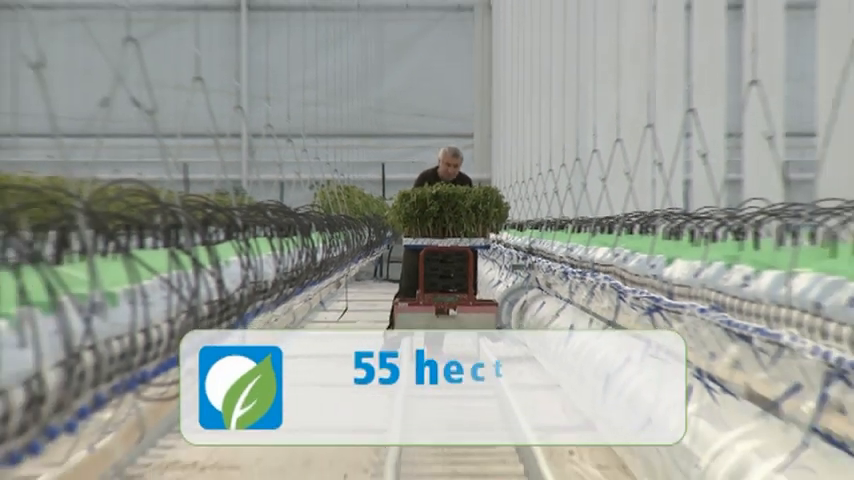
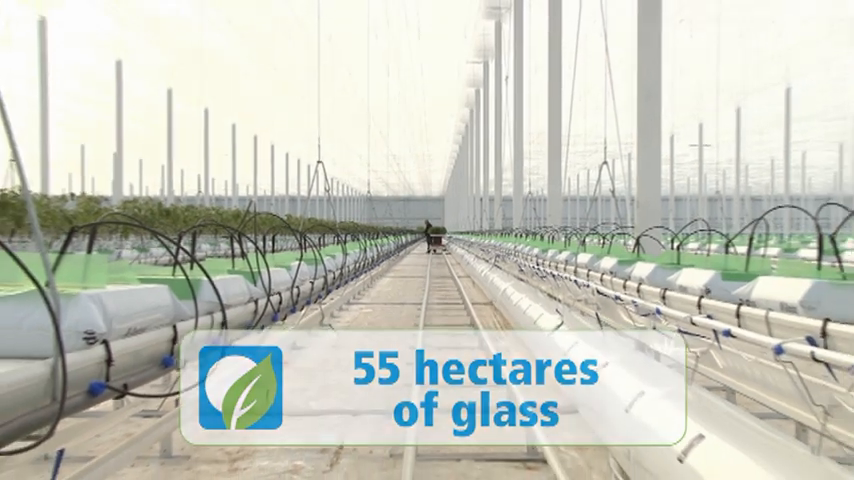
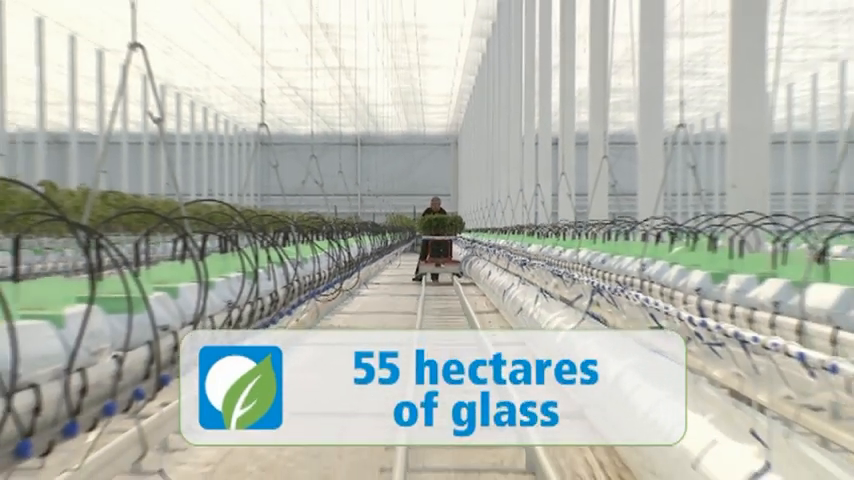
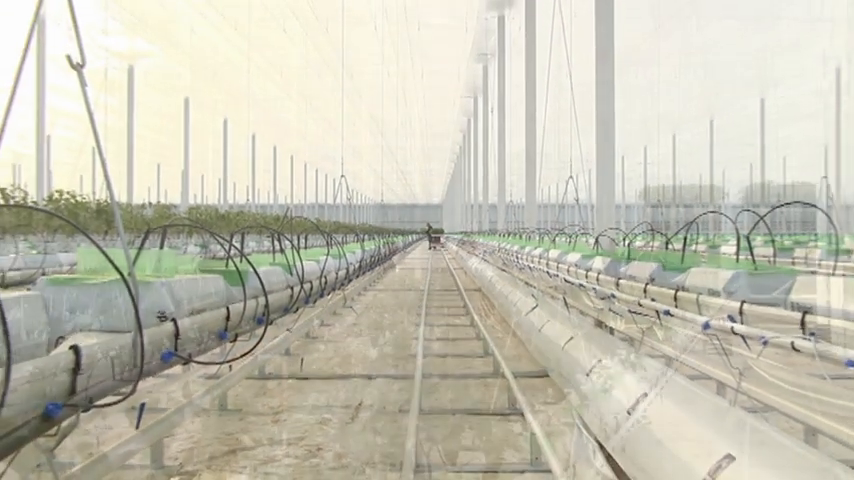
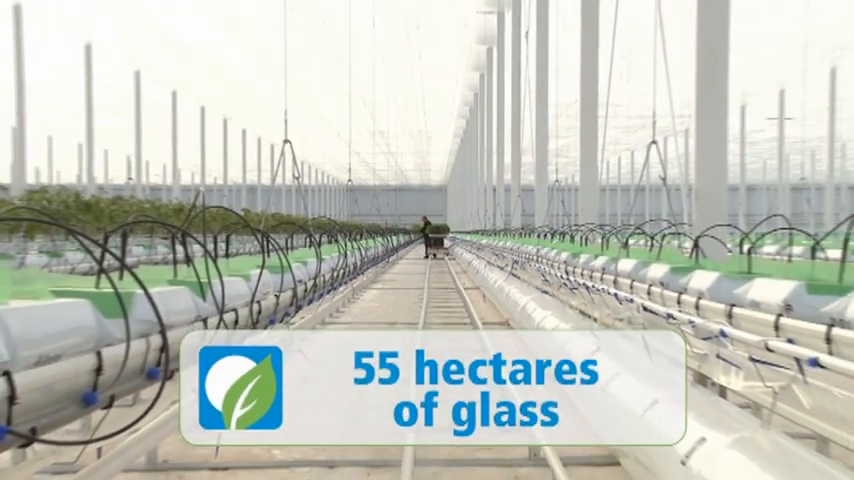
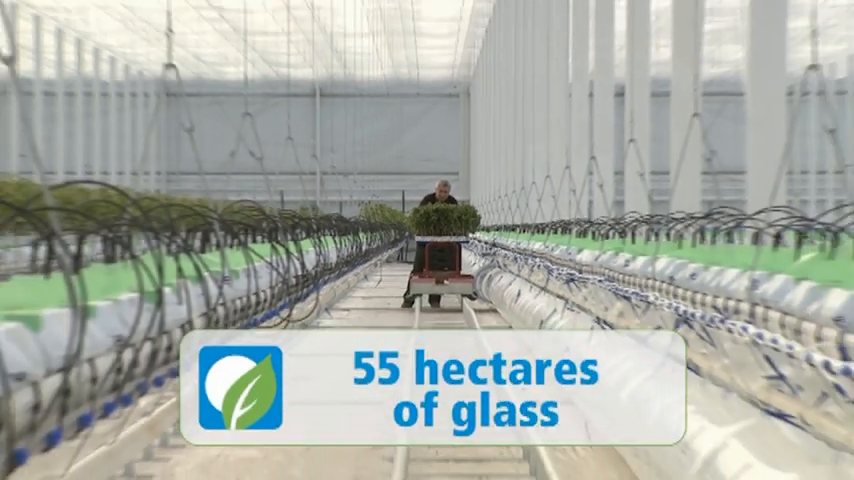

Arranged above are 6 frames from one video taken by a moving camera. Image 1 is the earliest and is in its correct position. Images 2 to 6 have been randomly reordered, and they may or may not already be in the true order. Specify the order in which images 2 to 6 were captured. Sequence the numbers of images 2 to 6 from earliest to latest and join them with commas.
6, 3, 5, 2, 4
